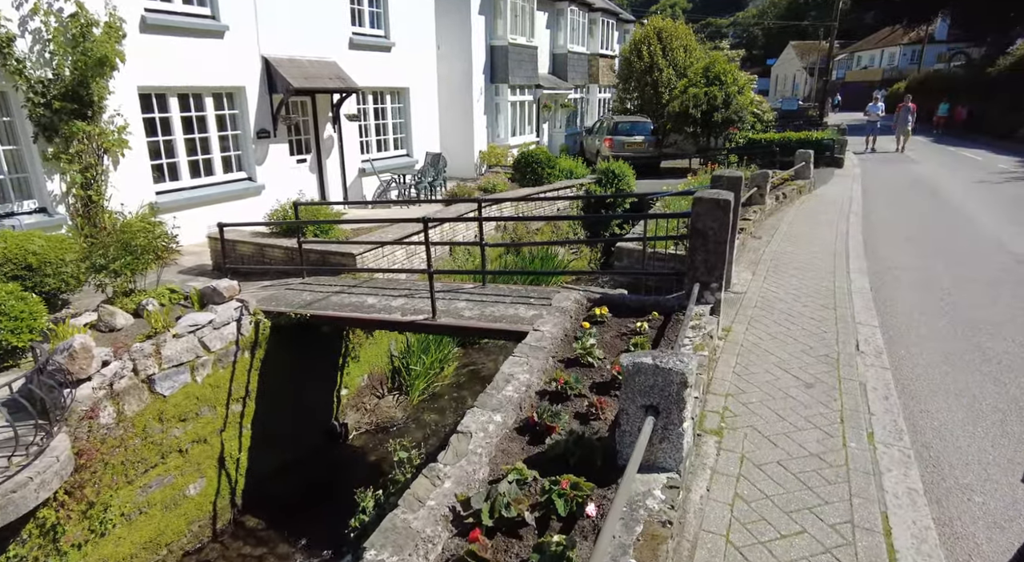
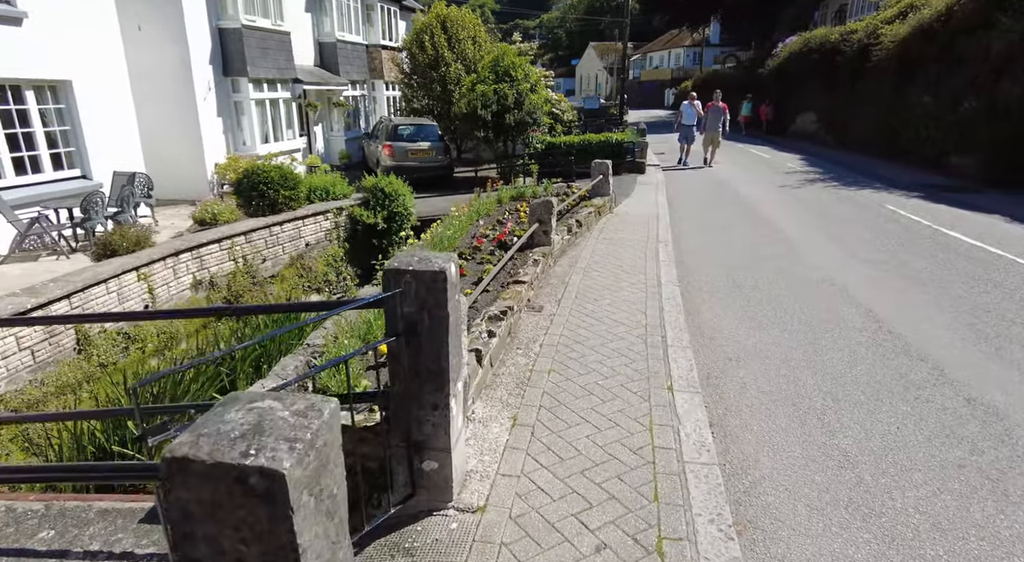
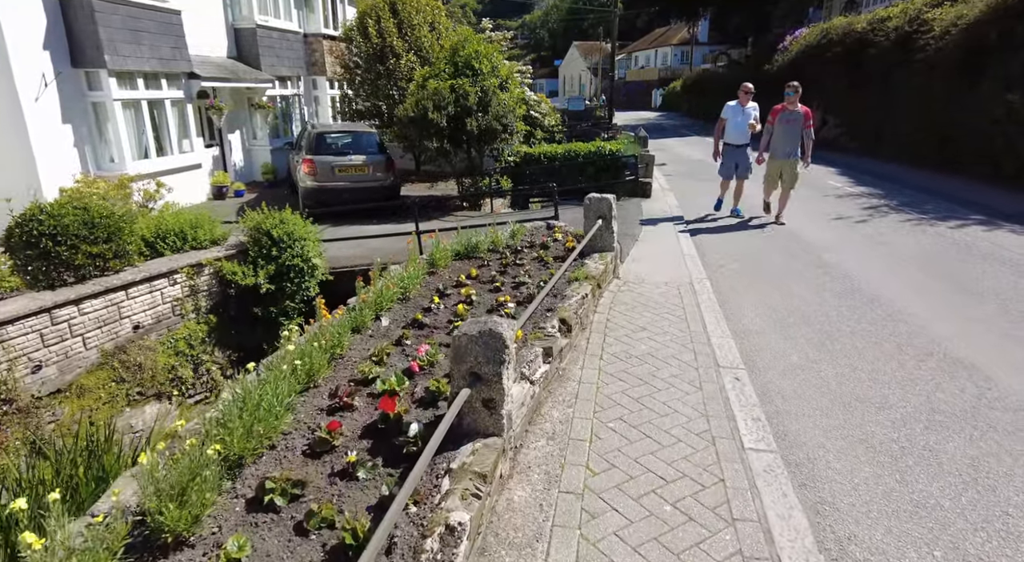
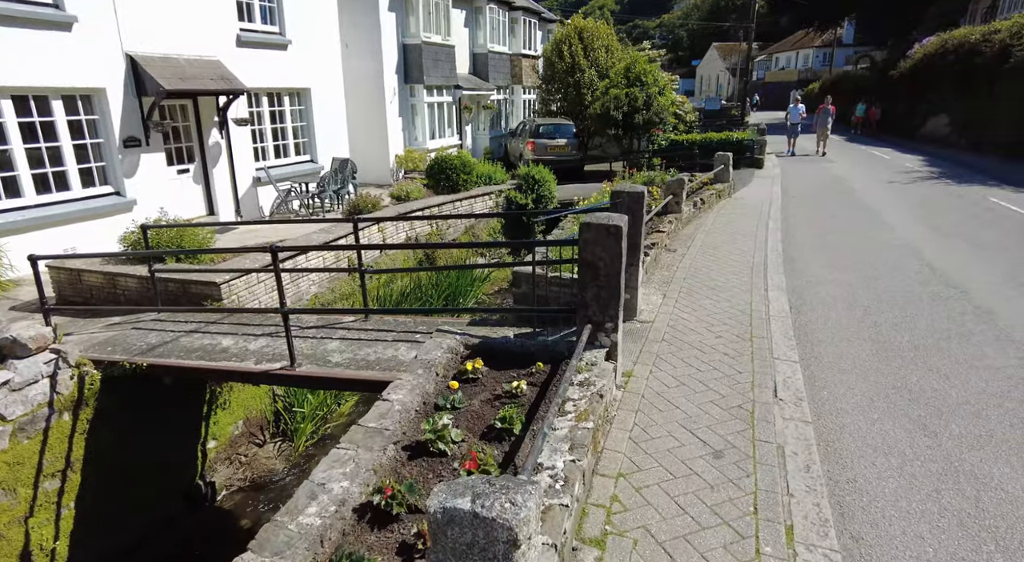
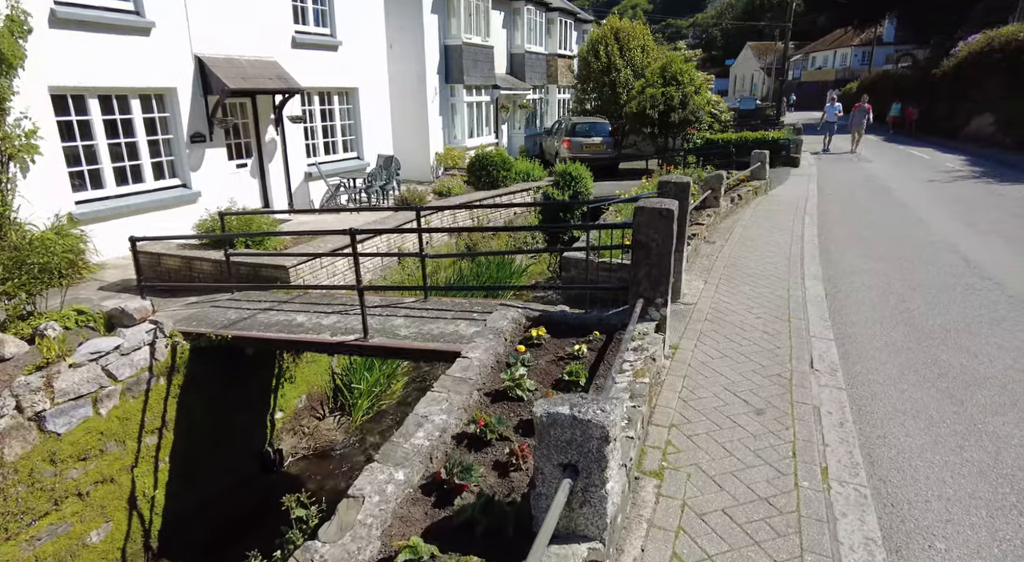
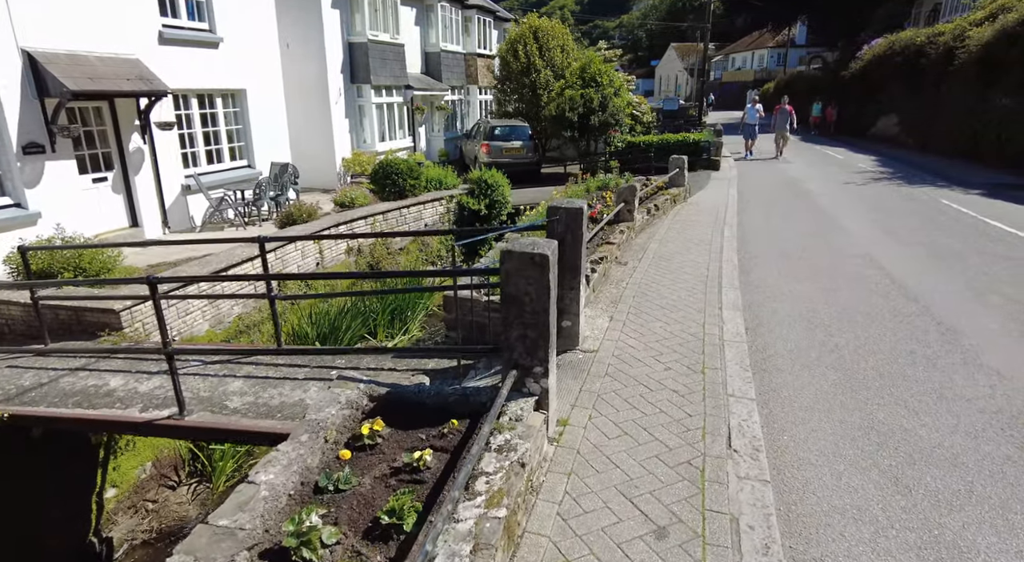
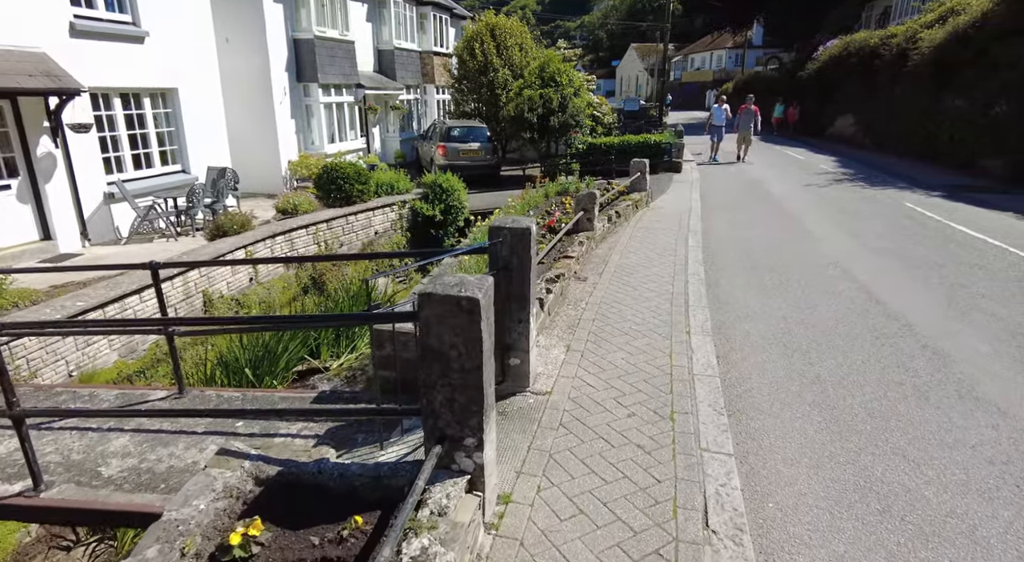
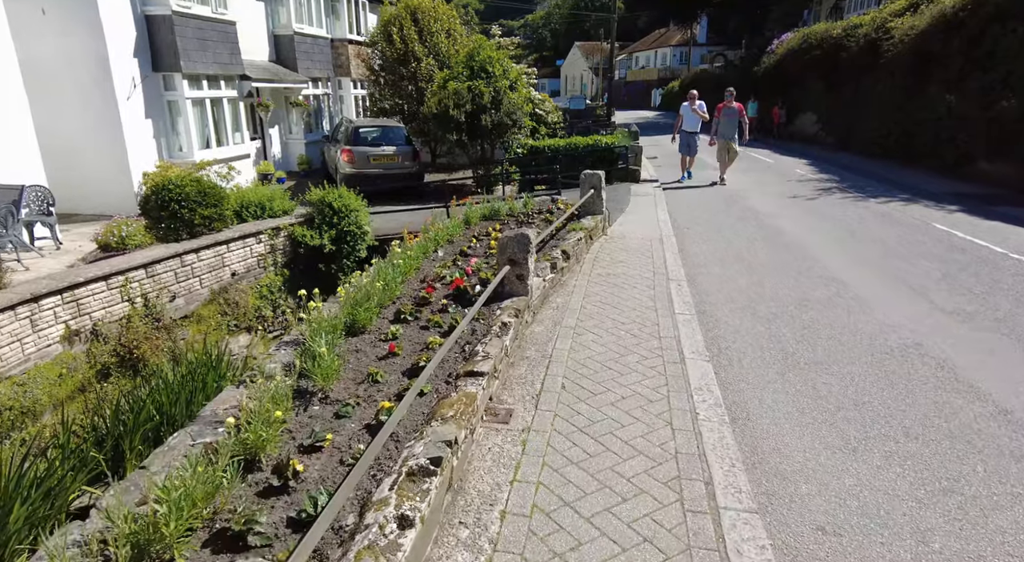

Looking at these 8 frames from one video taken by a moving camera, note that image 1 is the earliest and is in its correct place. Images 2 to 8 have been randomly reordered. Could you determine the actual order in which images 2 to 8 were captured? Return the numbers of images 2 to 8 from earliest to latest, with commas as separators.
5, 4, 6, 7, 2, 8, 3
